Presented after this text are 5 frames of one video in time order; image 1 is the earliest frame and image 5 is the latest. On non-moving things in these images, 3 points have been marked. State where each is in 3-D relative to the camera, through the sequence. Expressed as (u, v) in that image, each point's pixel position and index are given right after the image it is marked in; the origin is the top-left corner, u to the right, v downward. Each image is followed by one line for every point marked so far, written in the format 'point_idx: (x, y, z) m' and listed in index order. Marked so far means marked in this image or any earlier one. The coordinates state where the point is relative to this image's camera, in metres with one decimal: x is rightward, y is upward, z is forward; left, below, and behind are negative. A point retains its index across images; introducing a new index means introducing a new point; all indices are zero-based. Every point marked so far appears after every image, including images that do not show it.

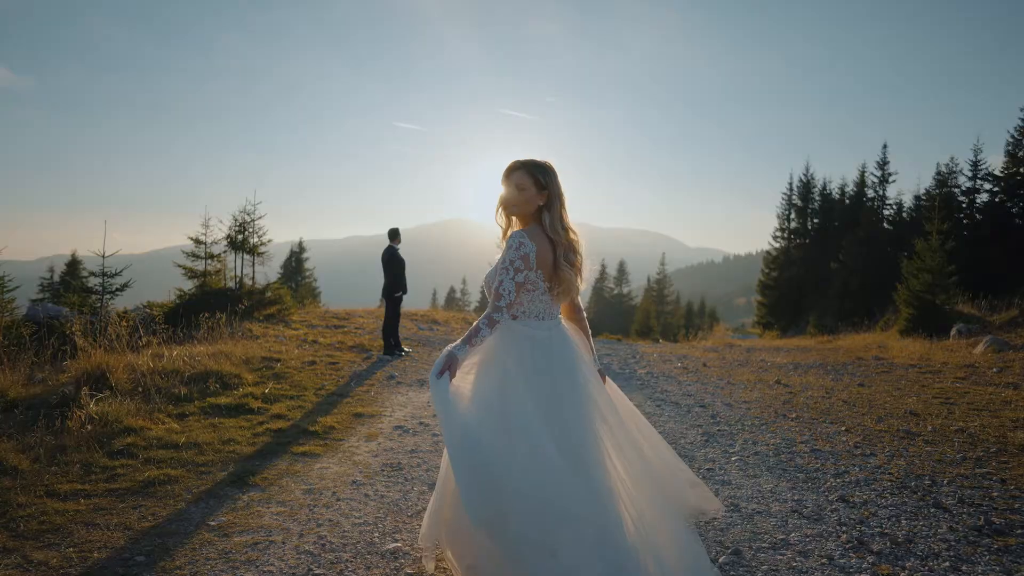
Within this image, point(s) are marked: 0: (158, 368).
0: (-4.9, -1.1, +7.6) m
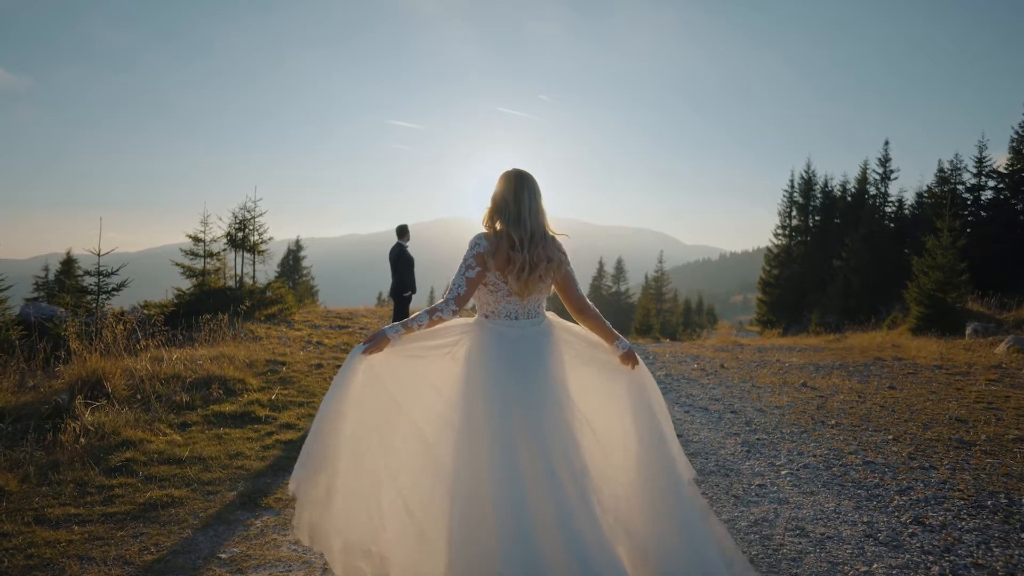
0: (-4.6, -1.1, +7.2) m
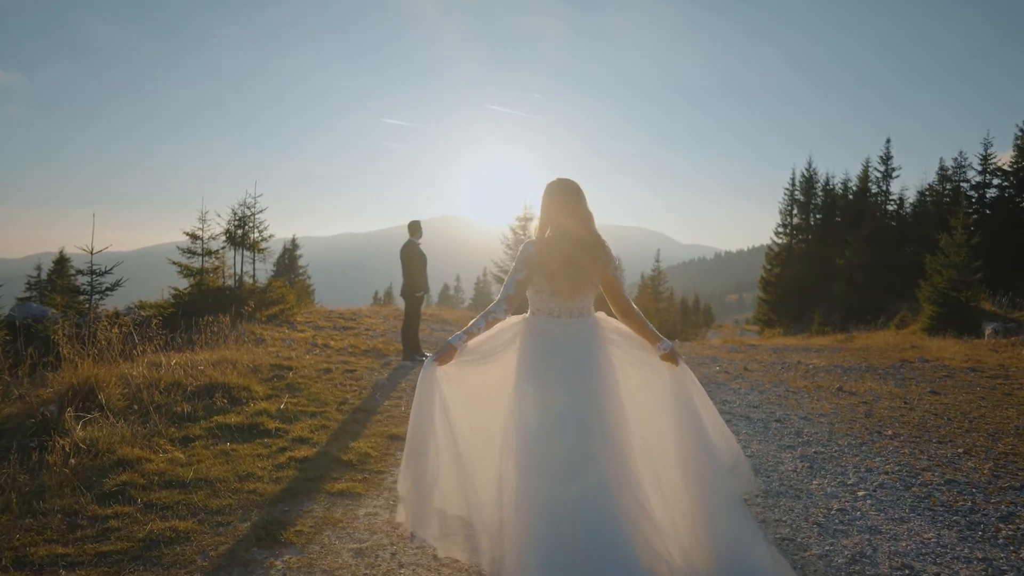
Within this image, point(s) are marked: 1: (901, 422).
0: (-4.3, -1.1, +6.6) m
1: (+4.7, -1.6, +6.7) m
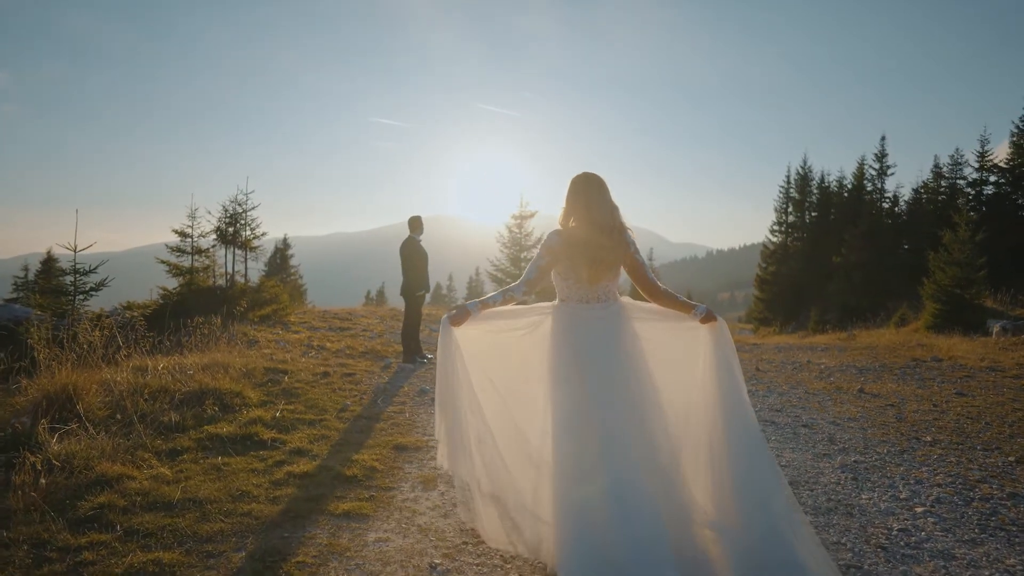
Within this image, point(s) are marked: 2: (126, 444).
0: (-4.2, -1.1, +6.2) m
1: (+4.9, -1.6, +6.3) m
2: (-3.5, -1.4, +4.9) m
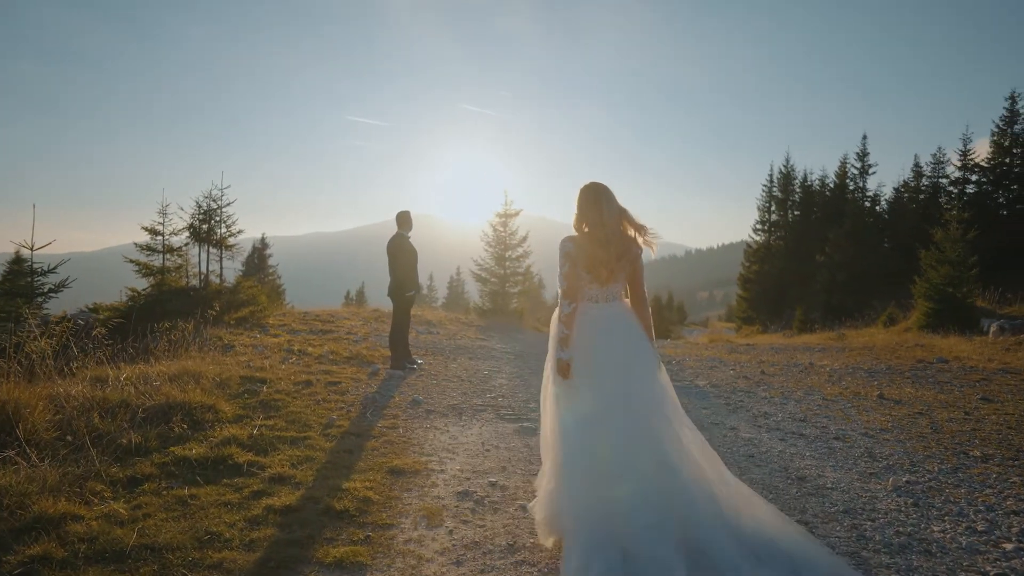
0: (-4.1, -1.1, +5.4) m
1: (+5.0, -1.6, +5.9) m
2: (-3.3, -1.4, +4.2) m
